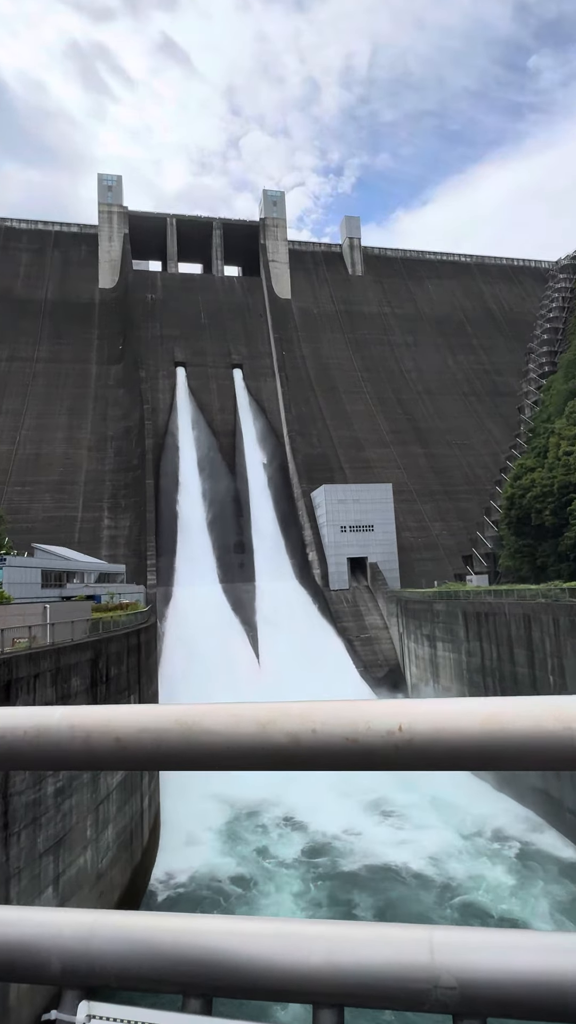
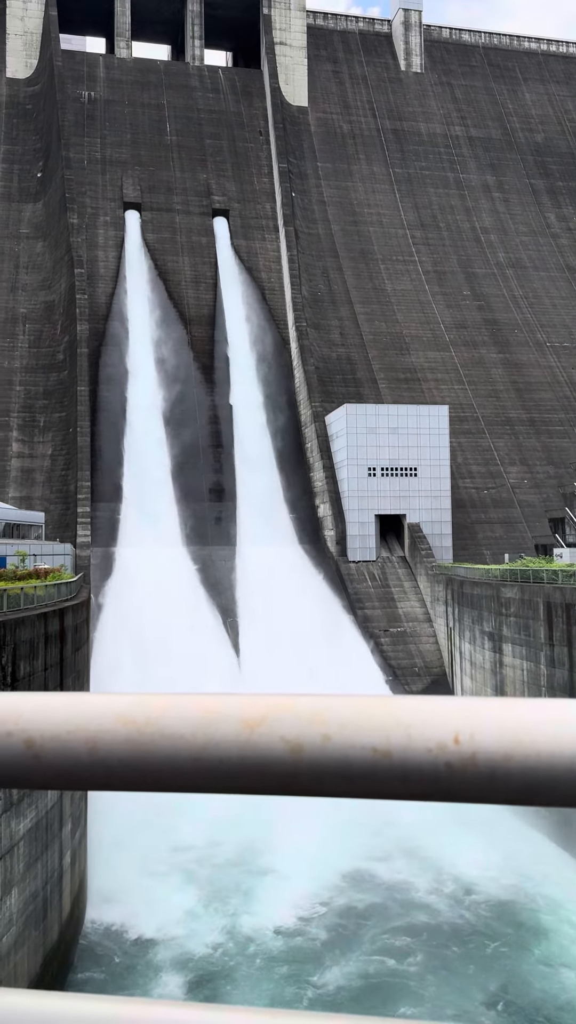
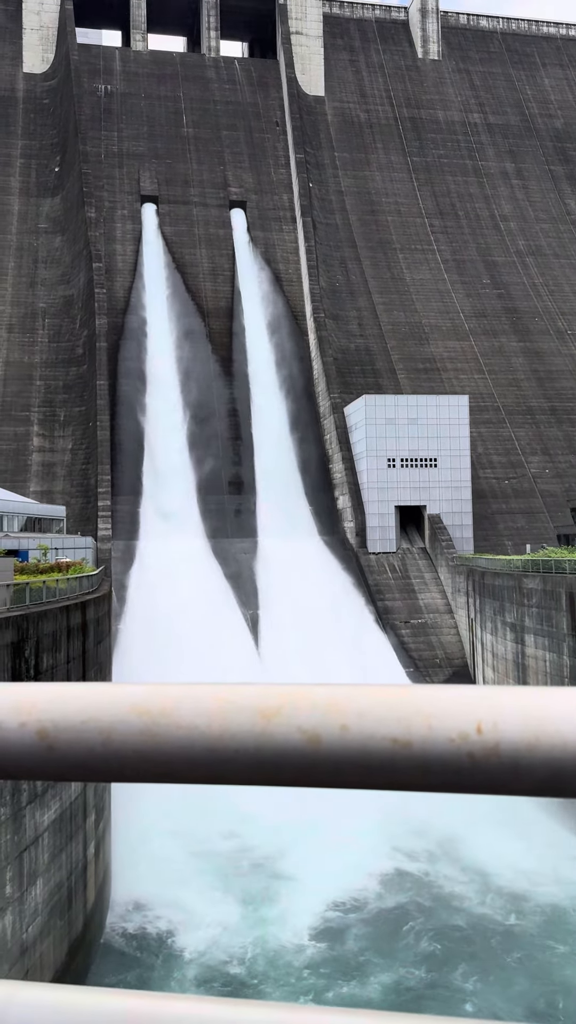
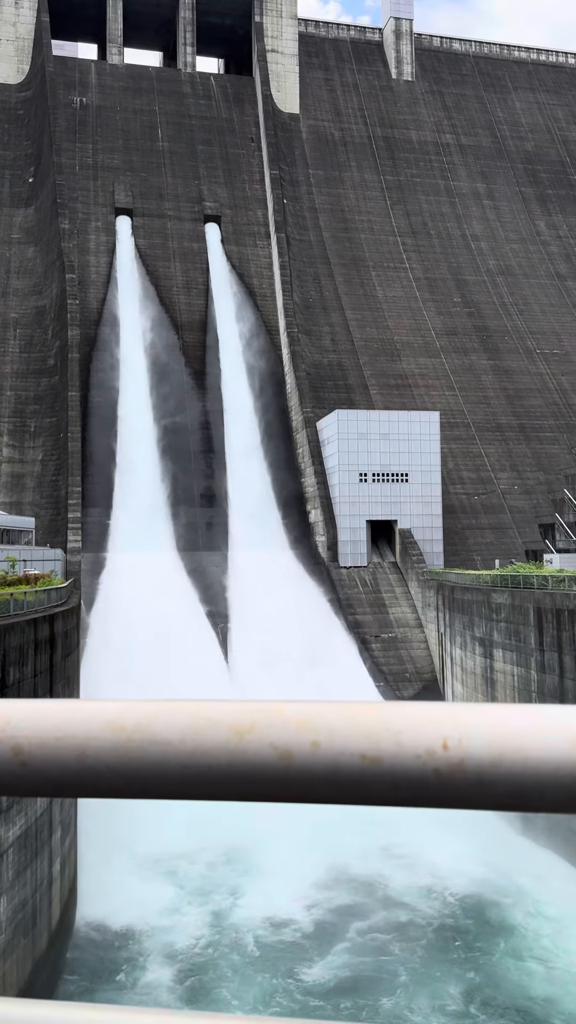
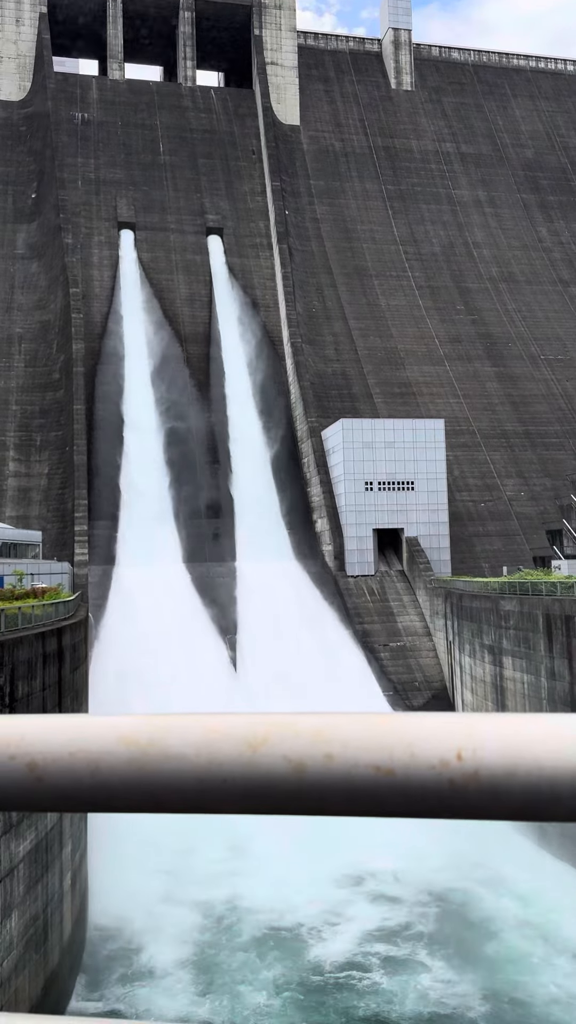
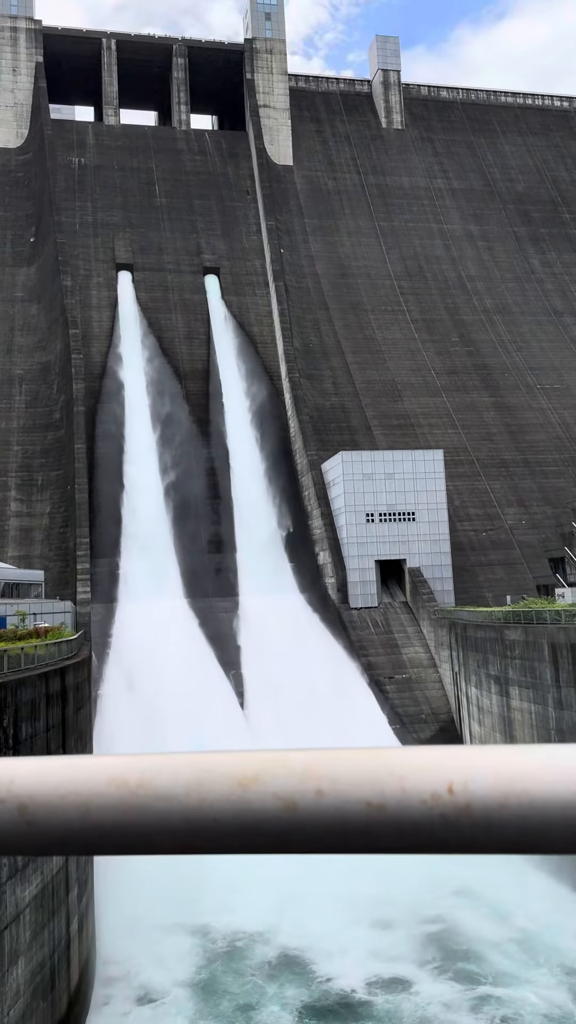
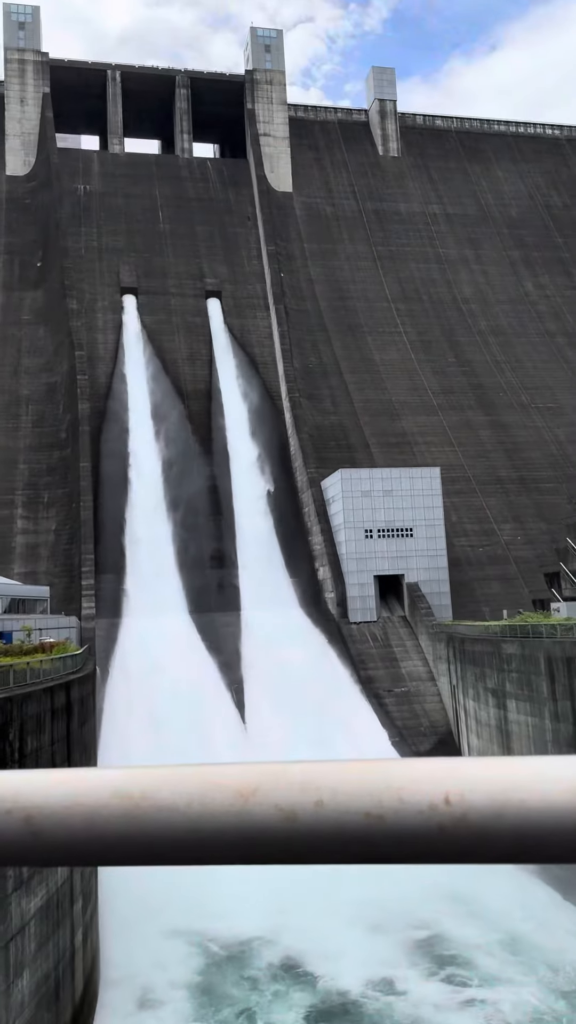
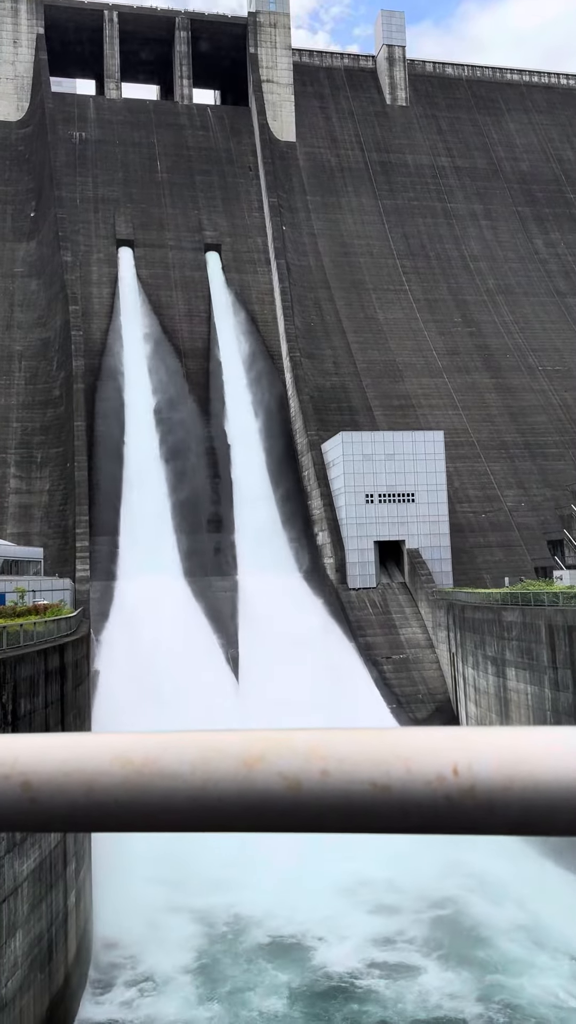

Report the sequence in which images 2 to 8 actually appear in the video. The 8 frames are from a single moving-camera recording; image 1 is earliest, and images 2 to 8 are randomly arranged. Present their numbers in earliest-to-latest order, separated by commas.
7, 6, 8, 5, 4, 2, 3
